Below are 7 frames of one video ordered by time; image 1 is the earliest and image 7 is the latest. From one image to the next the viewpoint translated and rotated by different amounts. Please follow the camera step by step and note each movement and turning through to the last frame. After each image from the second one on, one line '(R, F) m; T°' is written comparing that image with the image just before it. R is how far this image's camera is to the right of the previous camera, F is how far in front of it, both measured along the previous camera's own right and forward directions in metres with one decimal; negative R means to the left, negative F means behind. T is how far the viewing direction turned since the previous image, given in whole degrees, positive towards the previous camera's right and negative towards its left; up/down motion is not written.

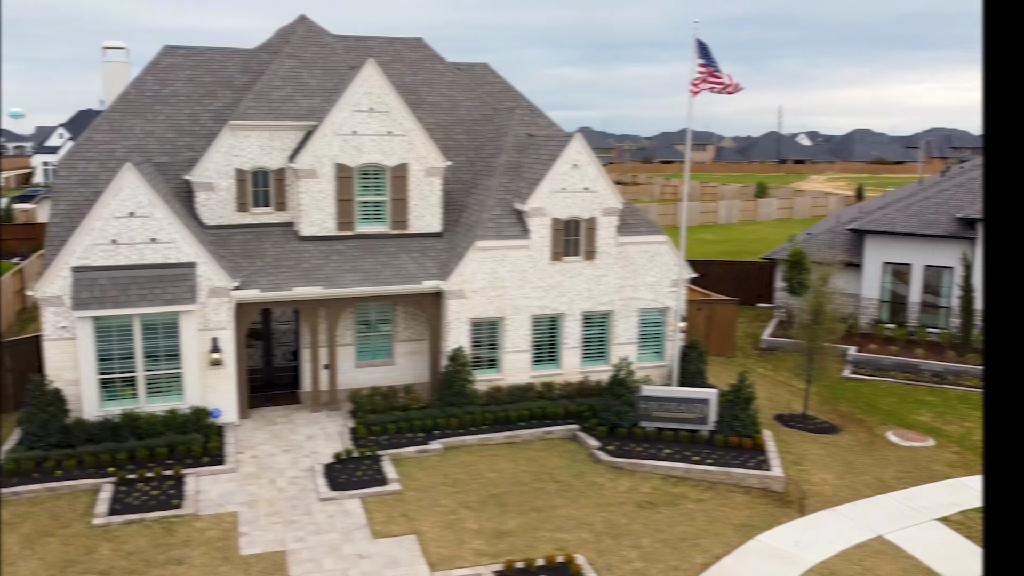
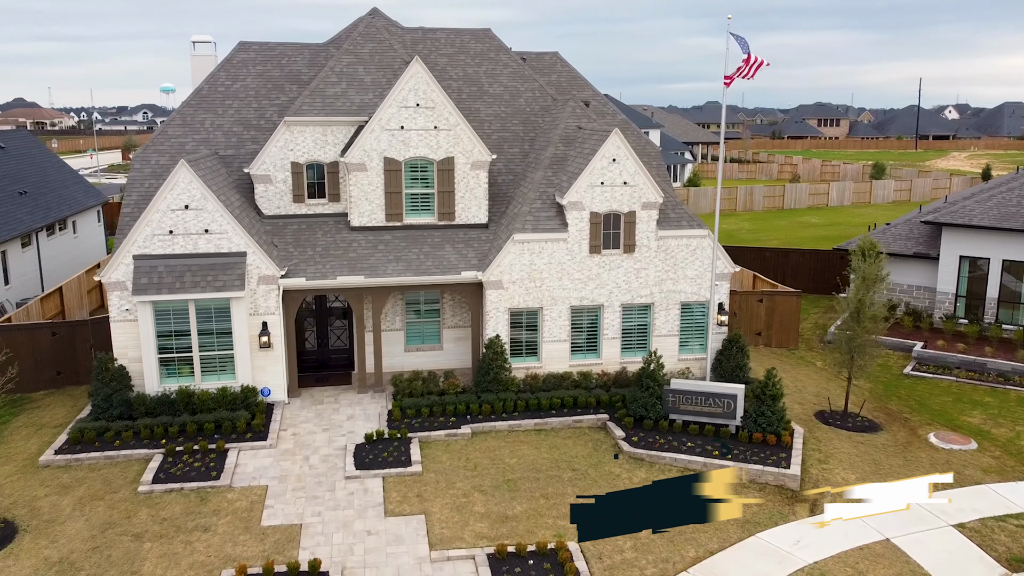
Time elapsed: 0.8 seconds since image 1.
(+2.3, -0.4) m; -9°
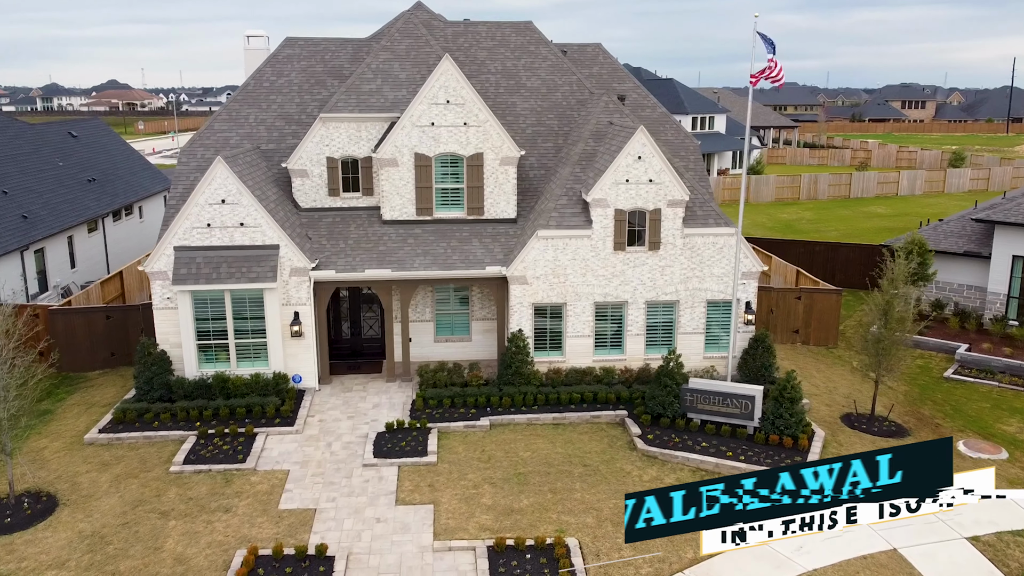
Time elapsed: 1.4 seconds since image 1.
(+1.3, -0.3) m; -5°
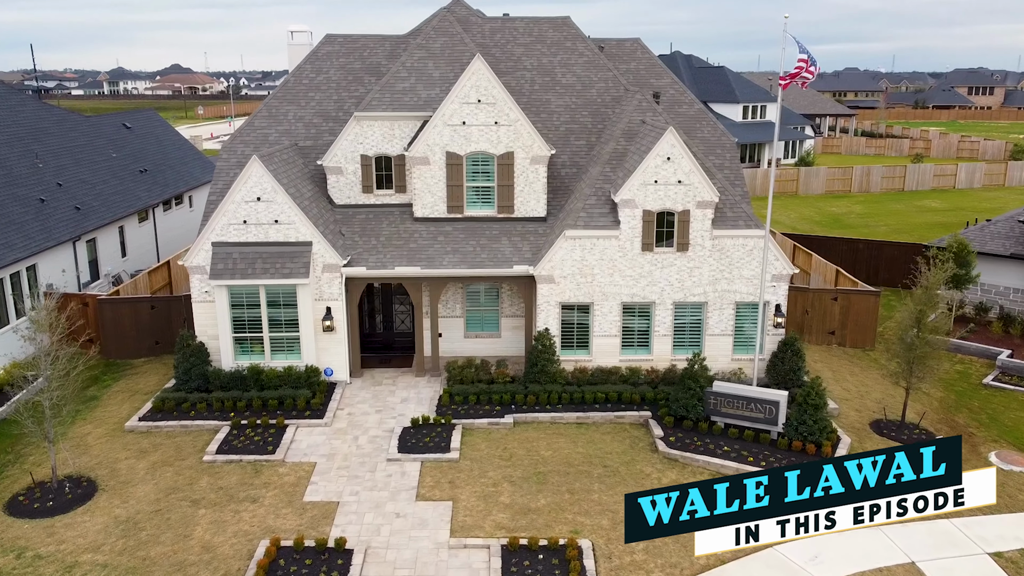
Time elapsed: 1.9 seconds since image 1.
(+0.7, -0.2) m; -4°
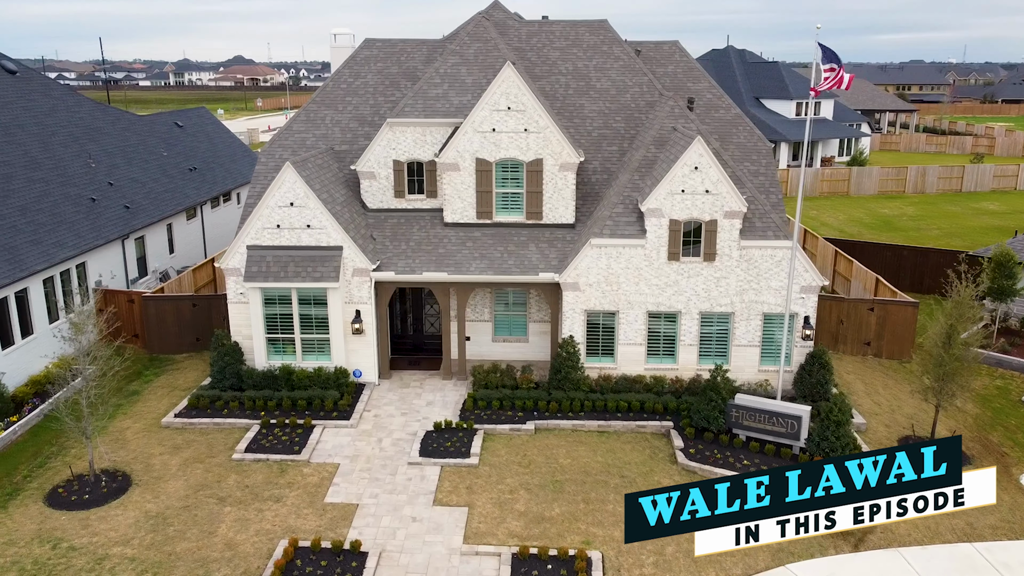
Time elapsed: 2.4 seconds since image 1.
(+0.8, -0.2) m; -4°
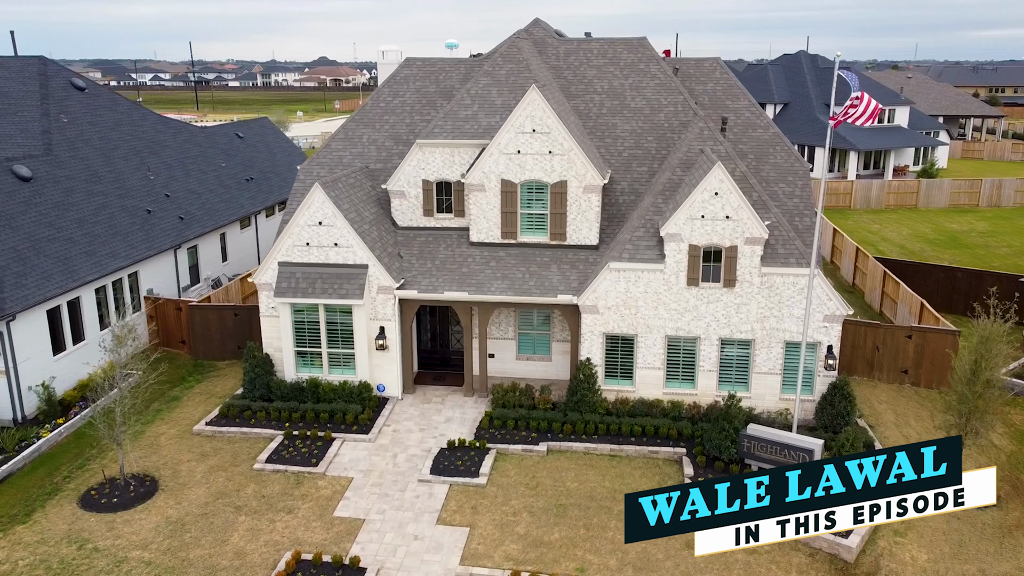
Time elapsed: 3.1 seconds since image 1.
(+1.6, -0.2) m; -5°
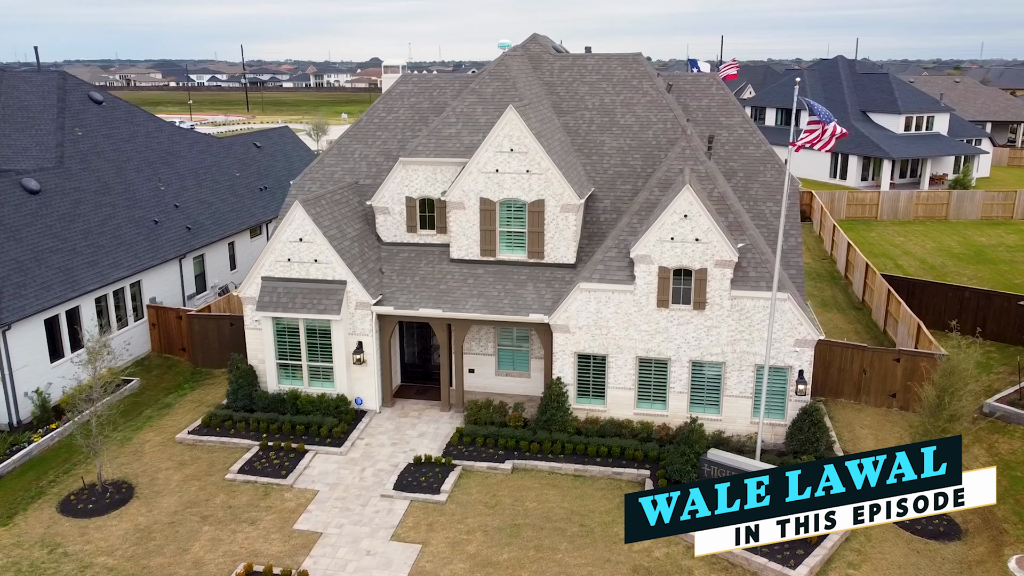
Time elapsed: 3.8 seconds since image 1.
(+2.2, -0.2) m; -4°
